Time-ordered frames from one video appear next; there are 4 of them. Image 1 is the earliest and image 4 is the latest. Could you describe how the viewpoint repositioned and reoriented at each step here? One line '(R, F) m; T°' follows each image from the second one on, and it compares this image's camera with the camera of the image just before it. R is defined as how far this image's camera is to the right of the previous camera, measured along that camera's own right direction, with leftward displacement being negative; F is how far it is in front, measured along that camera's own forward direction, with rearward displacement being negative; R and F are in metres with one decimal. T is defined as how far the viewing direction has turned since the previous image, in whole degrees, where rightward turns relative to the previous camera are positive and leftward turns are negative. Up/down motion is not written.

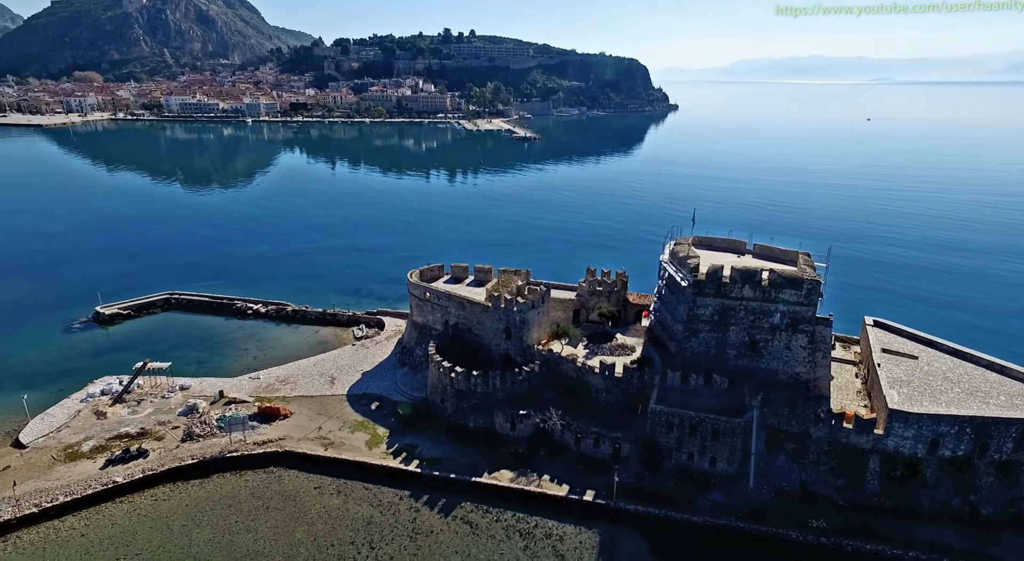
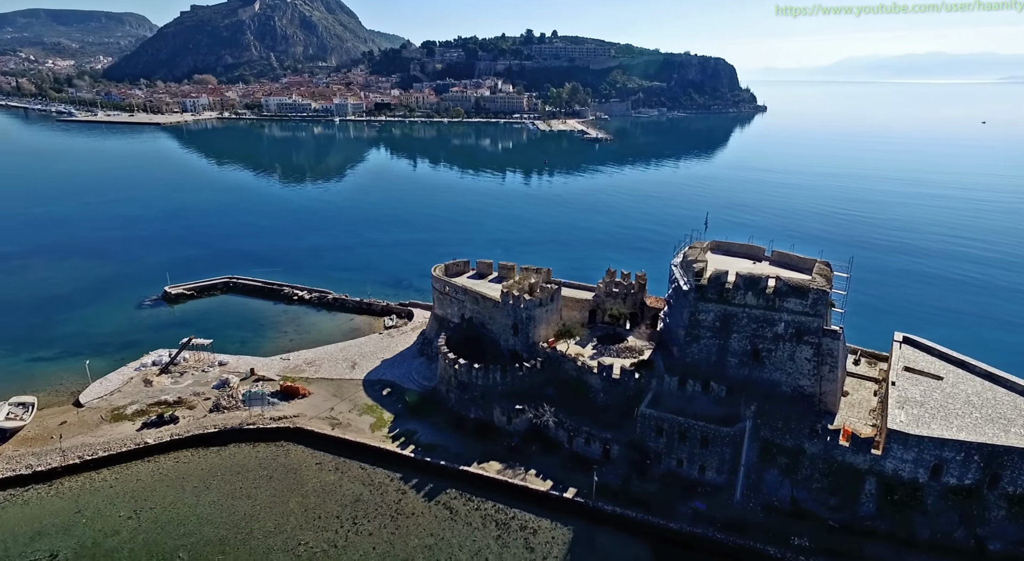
(+3.9, -0.4) m; -8°
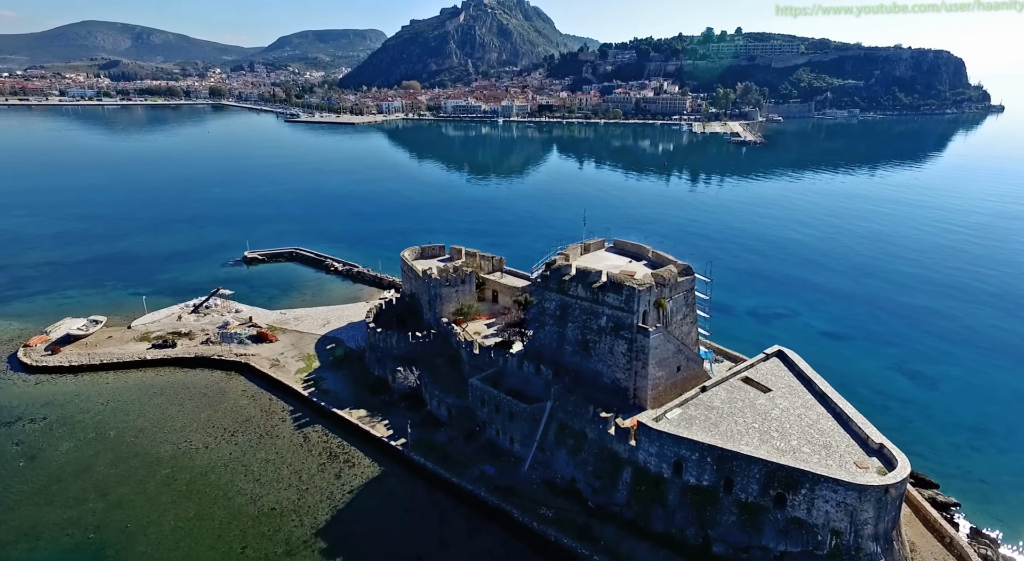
(+16.1, -0.7) m; -19°
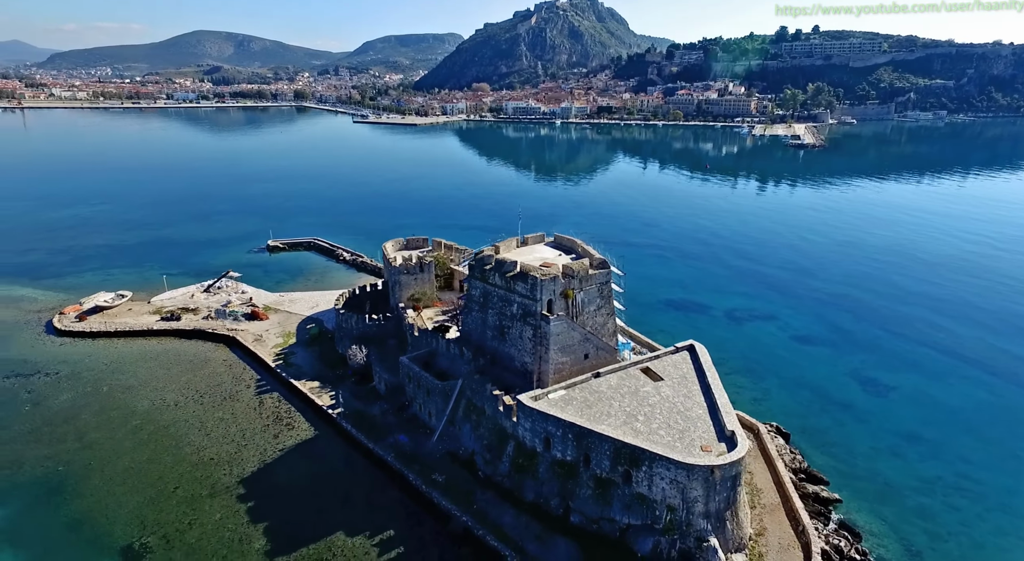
(+7.7, -1.5) m; -8°
